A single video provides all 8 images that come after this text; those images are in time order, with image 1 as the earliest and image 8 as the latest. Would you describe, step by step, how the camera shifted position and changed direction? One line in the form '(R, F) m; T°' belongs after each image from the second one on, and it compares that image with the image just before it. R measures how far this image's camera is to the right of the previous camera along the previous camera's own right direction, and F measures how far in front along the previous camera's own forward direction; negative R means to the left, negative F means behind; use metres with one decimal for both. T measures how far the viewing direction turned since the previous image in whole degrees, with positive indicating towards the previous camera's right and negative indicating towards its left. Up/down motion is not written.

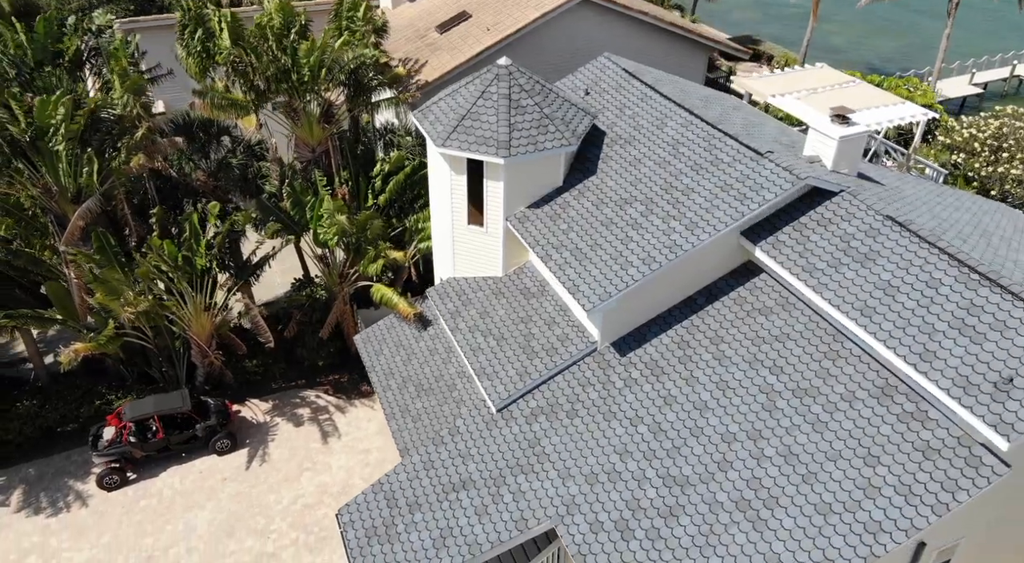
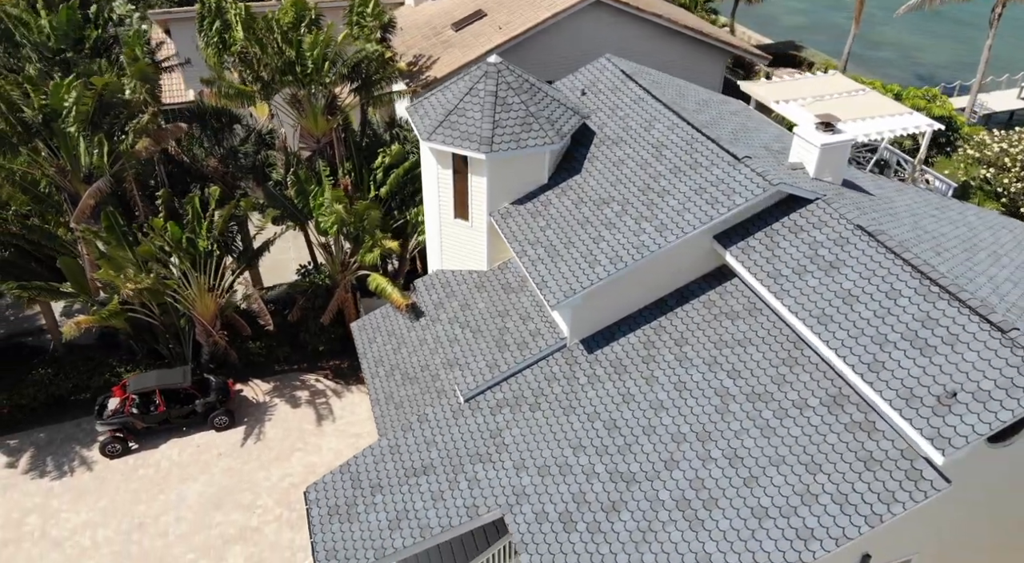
(+1.8, -0.3) m; -4°
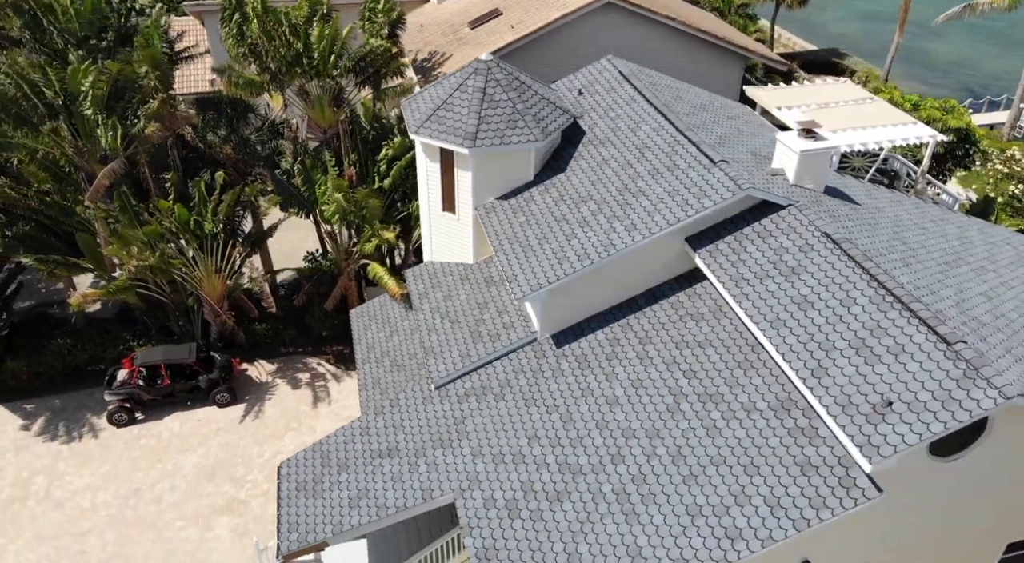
(+1.8, -0.3) m; -4°
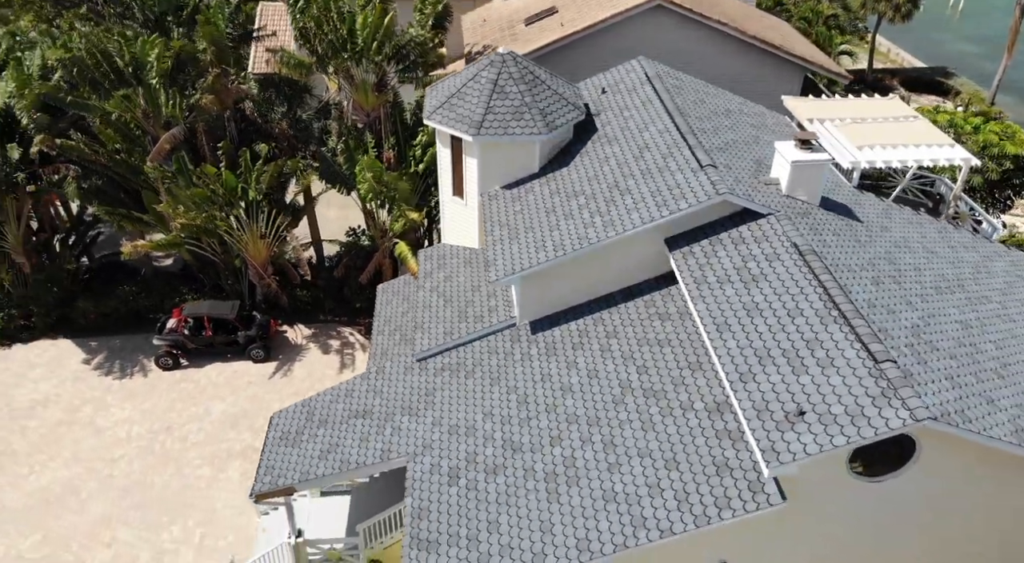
(+3.0, -0.6) m; -8°
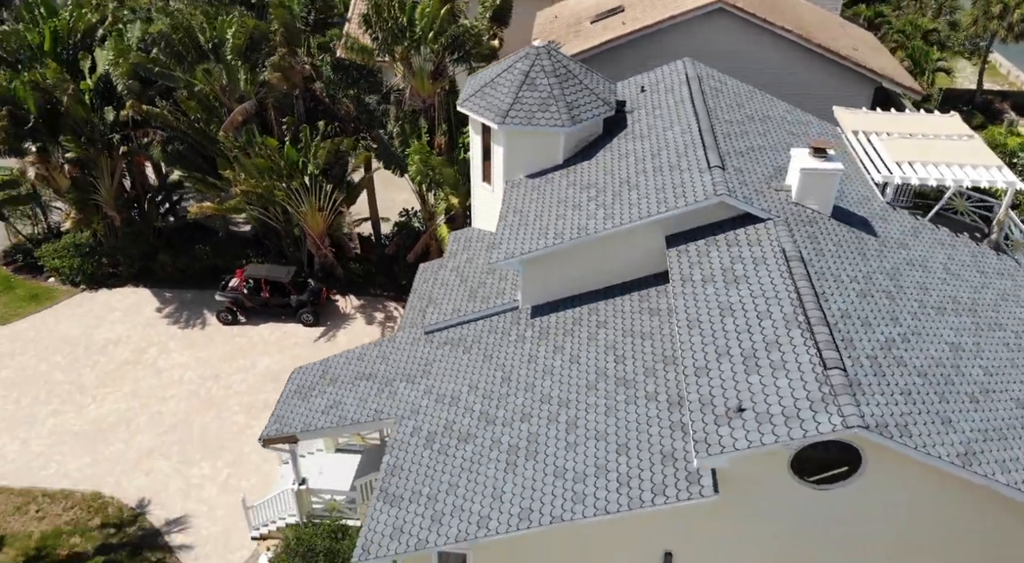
(+2.5, -0.6) m; -8°
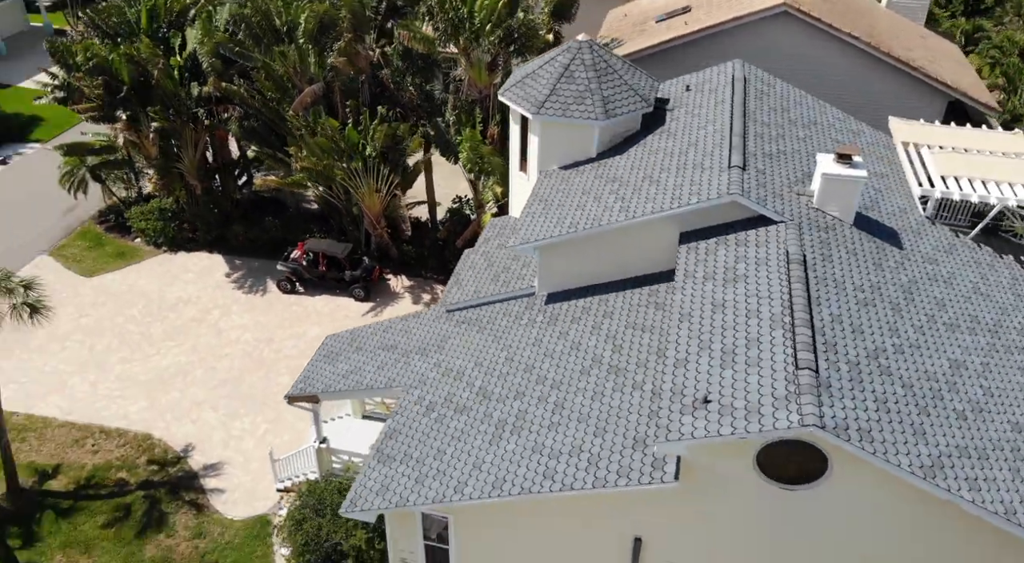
(+1.9, -0.5) m; -7°
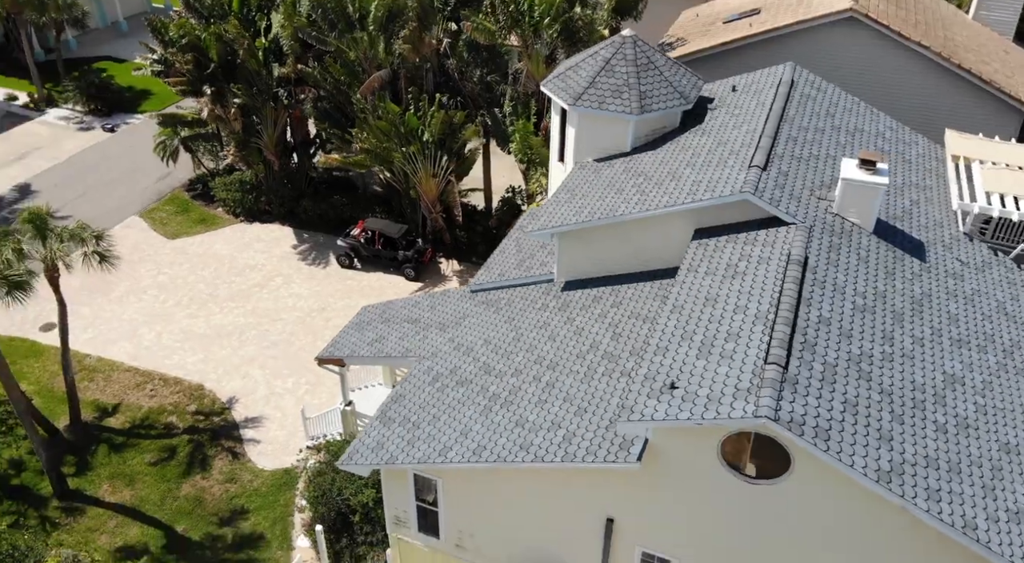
(+1.9, -0.5) m; -7°
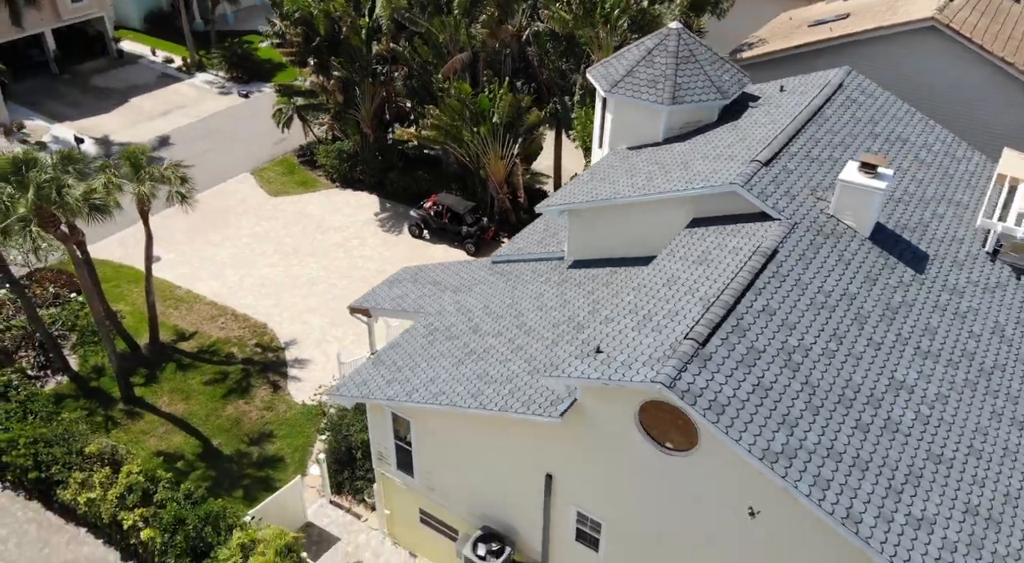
(+3.5, -0.8) m; -10°
